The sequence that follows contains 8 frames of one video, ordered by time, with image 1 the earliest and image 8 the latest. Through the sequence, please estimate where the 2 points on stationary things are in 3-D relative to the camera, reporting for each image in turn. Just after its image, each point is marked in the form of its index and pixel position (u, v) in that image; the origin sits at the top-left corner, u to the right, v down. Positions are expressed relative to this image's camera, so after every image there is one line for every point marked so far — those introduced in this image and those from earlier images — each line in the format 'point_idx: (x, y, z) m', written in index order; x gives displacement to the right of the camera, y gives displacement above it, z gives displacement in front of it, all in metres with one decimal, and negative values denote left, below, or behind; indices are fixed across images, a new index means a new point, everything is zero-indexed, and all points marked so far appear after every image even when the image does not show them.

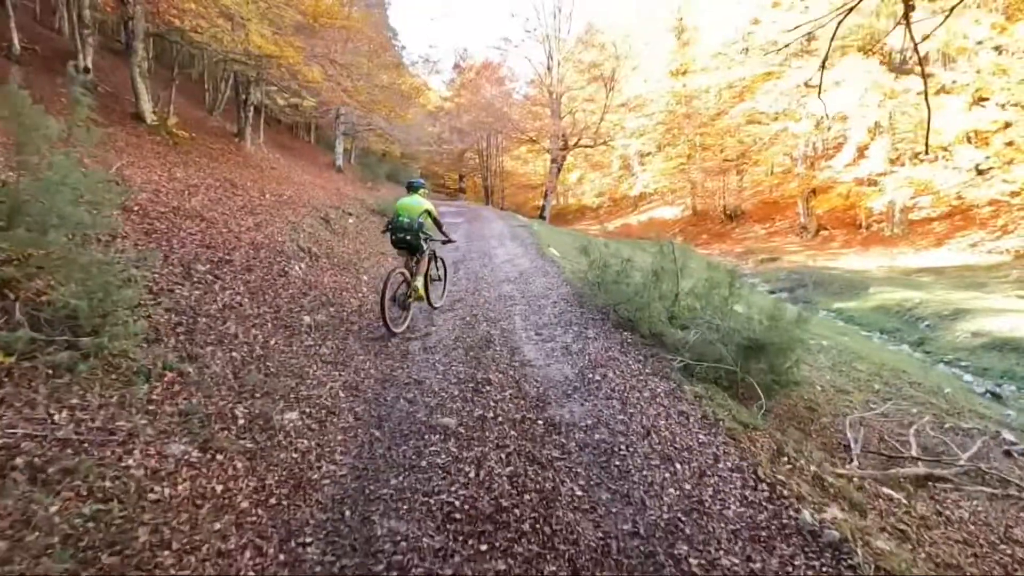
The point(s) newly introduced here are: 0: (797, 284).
0: (+10.2, +0.1, +18.1) m
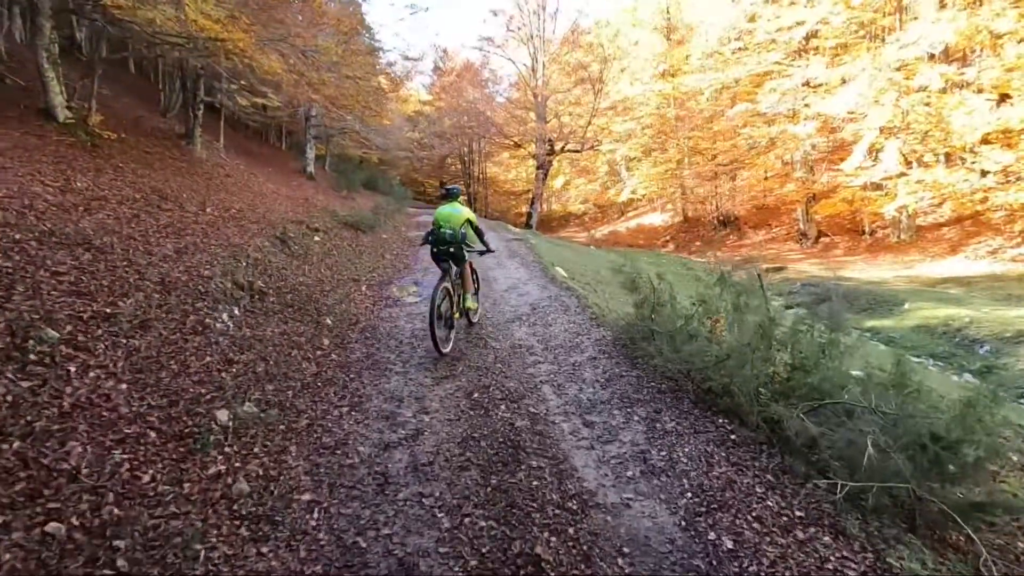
0: (+10.0, -0.3, +16.5) m
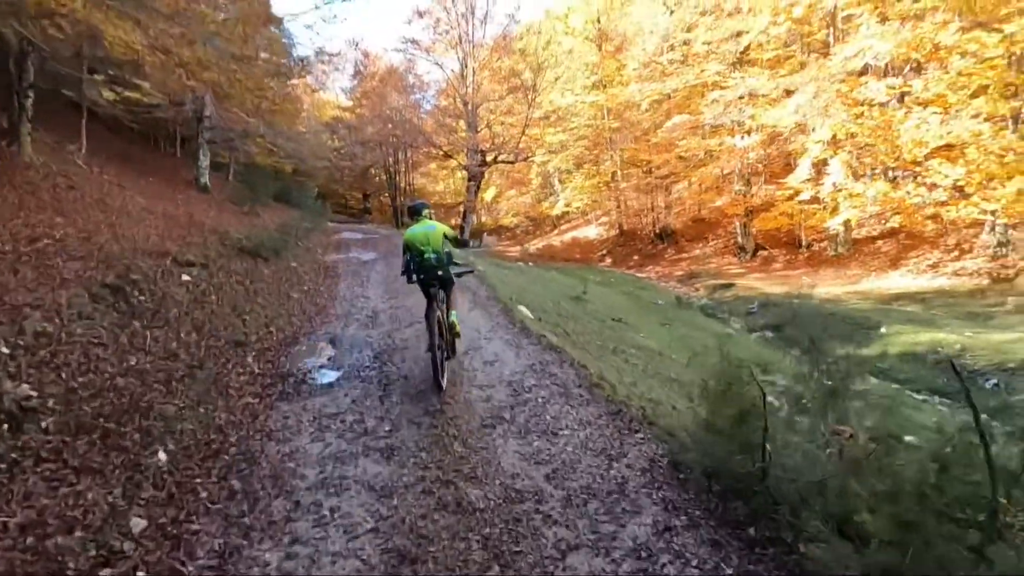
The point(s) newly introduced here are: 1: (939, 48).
0: (+8.4, -1.0, +15.4) m
1: (+14.2, +7.9, +17.6) m
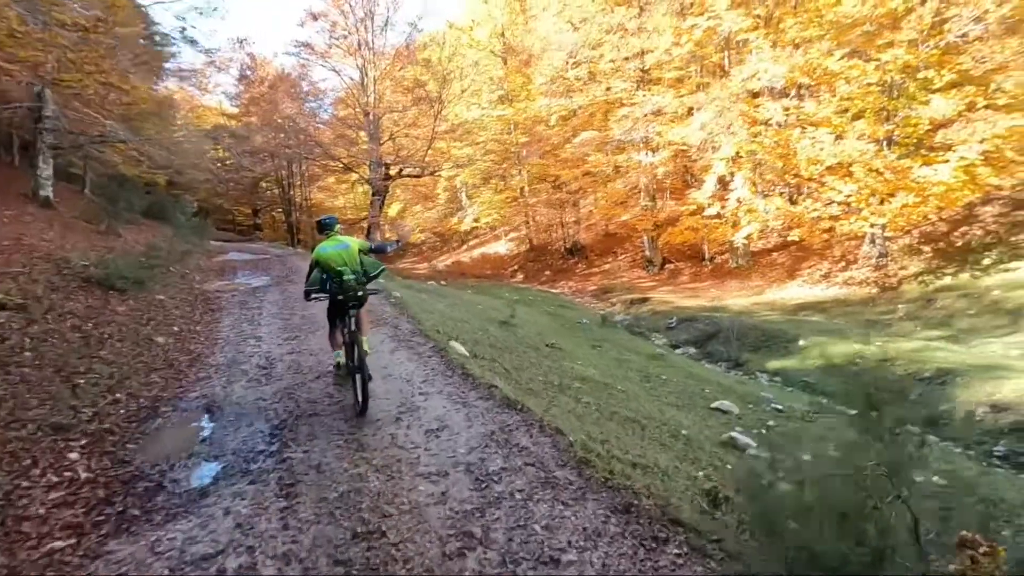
0: (+6.1, -1.4, +15.4) m
1: (+11.2, +7.5, +18.8) m
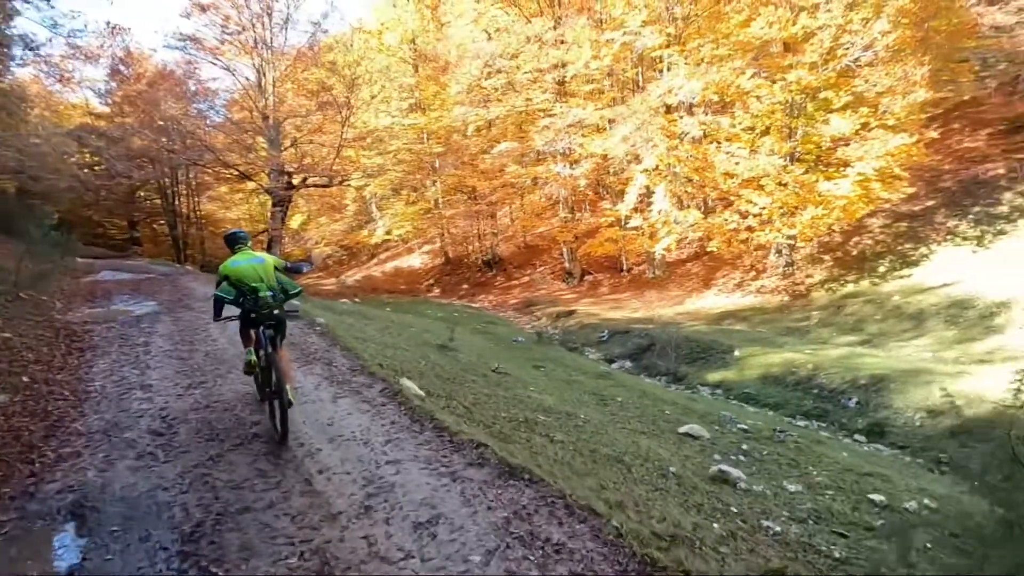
0: (+4.2, -1.7, +15.2) m
1: (+8.4, +7.2, +19.7) m
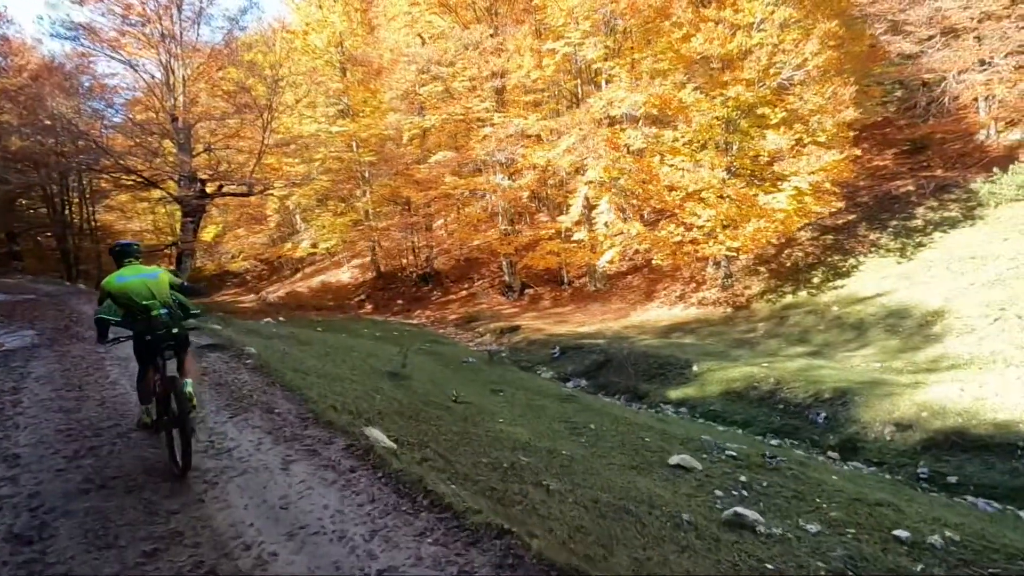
0: (+2.9, -2.1, +14.7) m
1: (+6.3, +6.8, +19.8) m
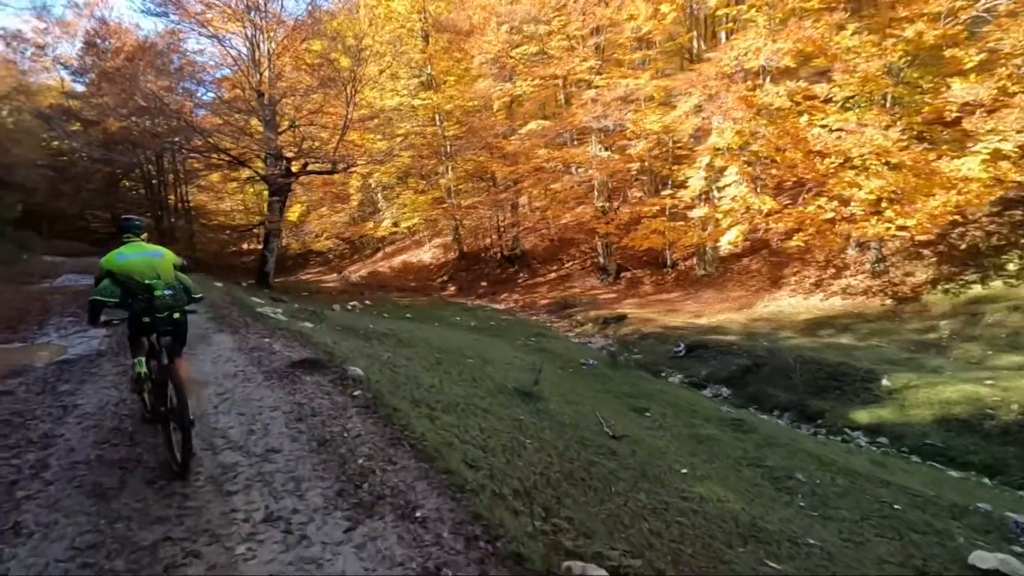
0: (+5.7, -1.9, +12.0) m
1: (+9.8, +7.2, +16.2) m
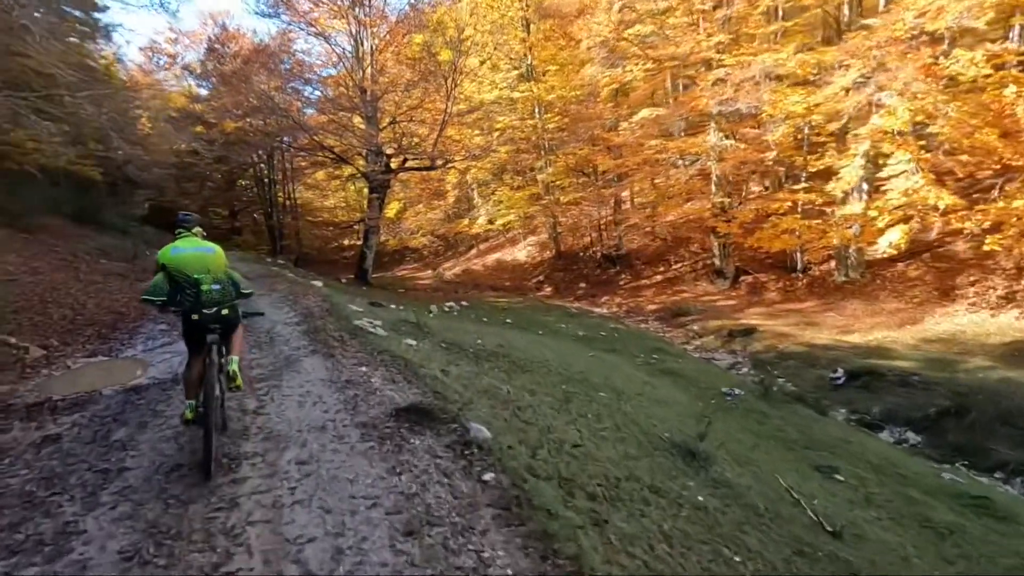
0: (+8.0, -2.2, +9.2) m
1: (+12.9, +6.8, +12.7) m
